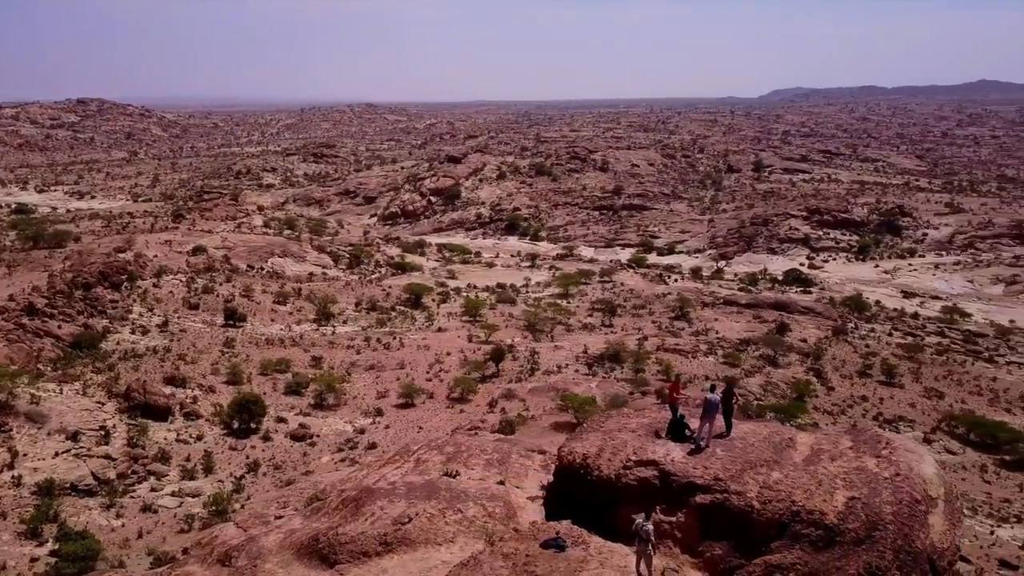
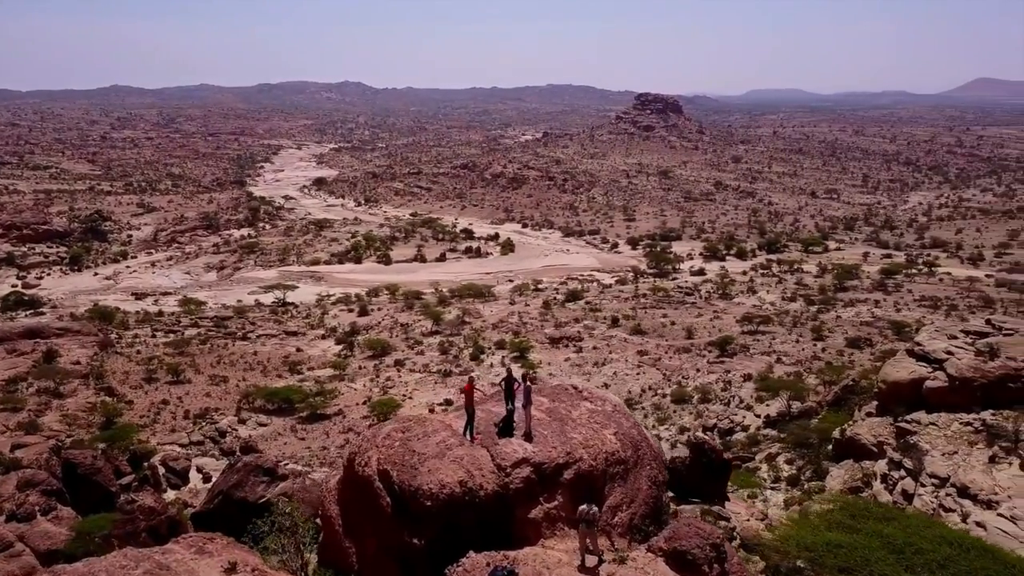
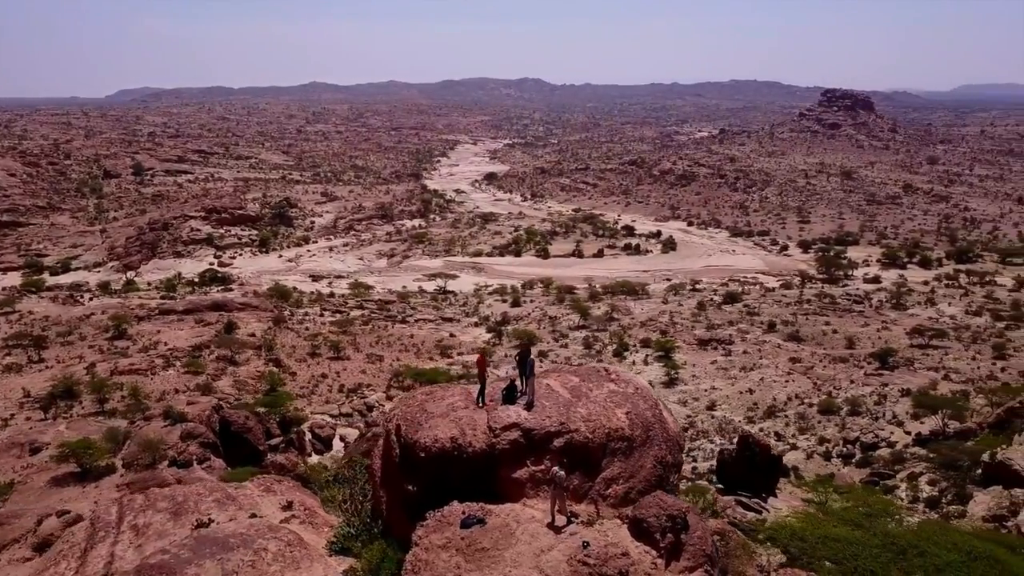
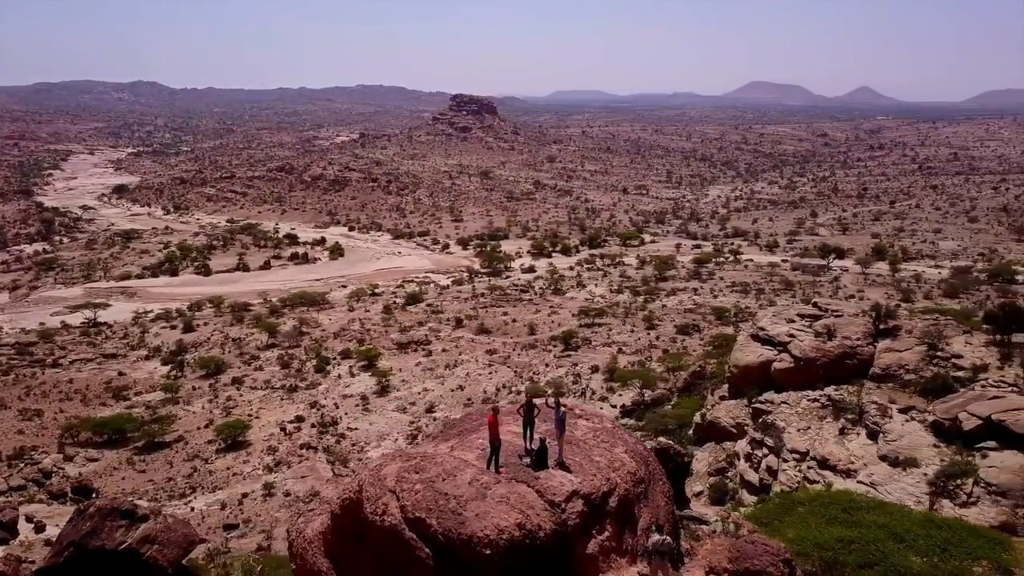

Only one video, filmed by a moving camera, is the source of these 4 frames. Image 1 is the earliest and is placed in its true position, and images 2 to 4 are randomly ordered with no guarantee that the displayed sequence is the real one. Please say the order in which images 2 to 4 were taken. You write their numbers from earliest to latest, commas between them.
3, 2, 4
